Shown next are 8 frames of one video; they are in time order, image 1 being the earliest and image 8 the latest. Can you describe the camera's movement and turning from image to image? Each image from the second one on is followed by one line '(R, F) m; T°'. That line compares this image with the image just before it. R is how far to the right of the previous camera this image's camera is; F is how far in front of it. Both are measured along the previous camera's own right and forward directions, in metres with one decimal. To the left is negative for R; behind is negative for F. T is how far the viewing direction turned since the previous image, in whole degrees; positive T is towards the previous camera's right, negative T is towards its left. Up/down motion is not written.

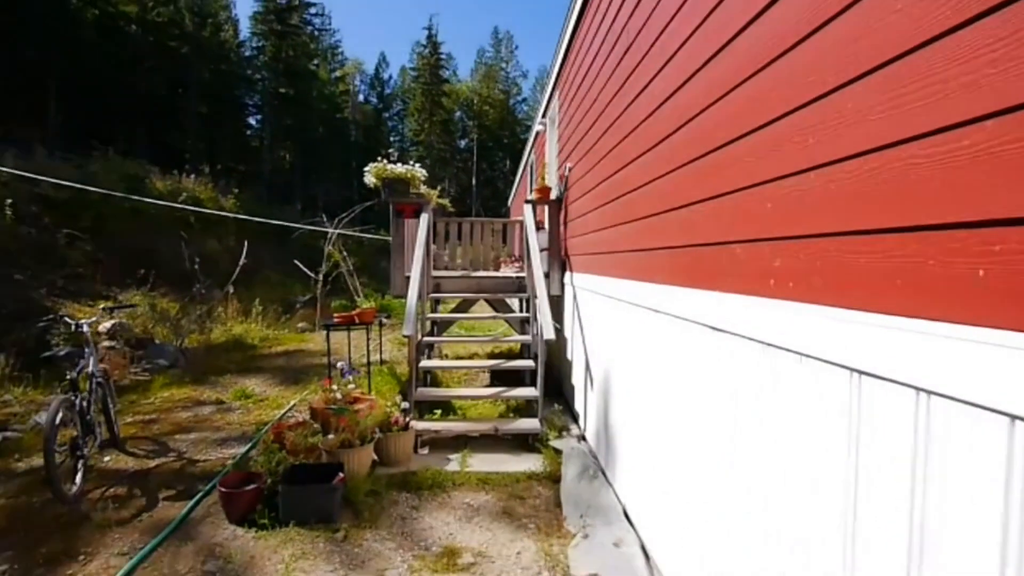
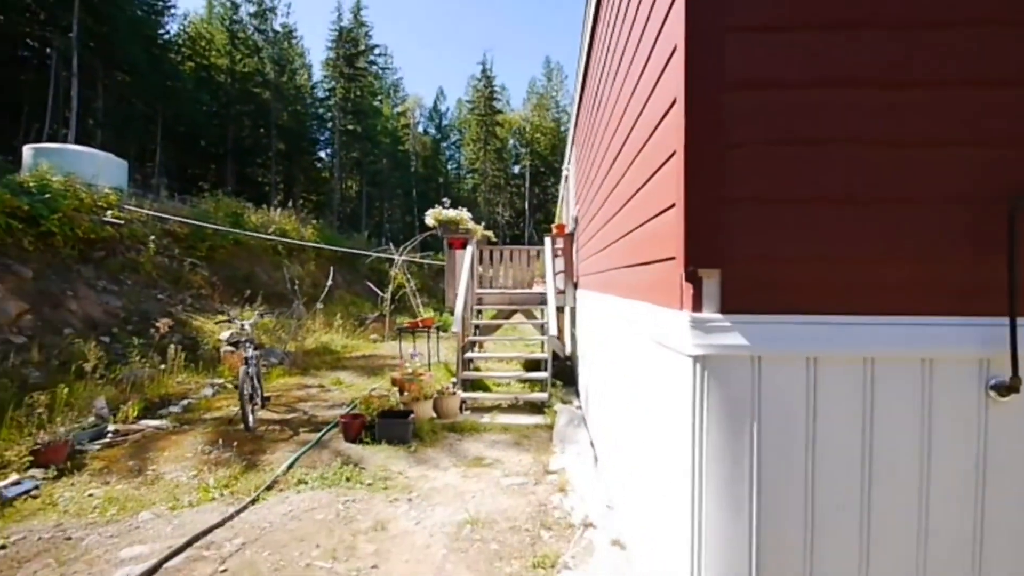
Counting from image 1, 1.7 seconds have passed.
(+0.6, -1.9) m; -7°
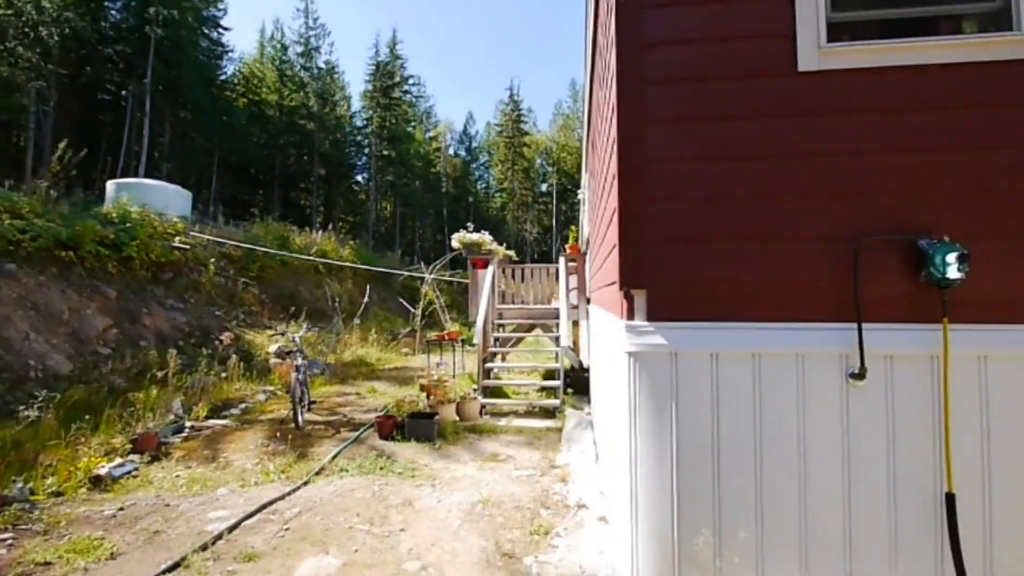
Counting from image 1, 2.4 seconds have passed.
(+0.3, -0.7) m; -4°
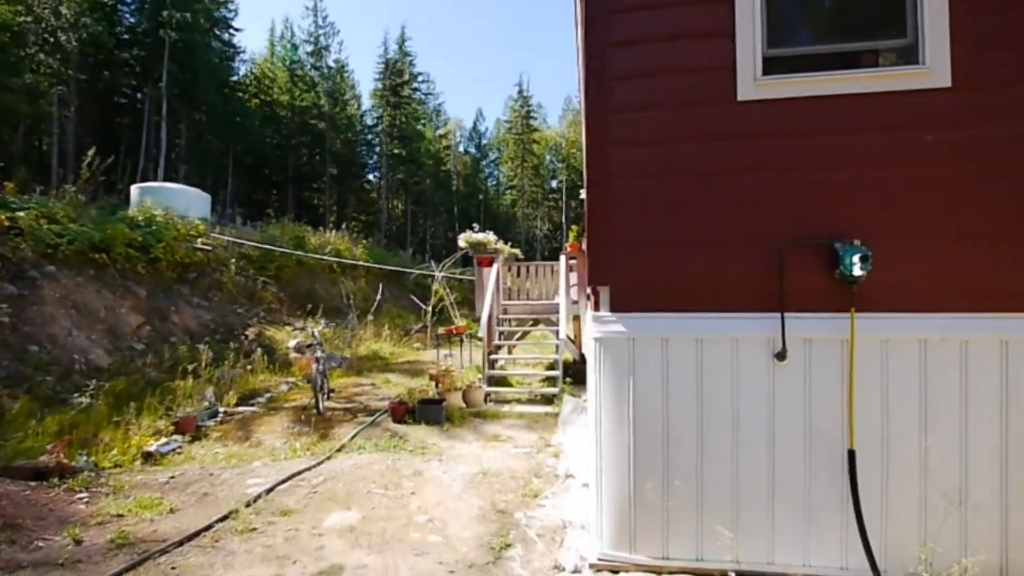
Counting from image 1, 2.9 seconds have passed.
(+0.2, -0.5) m; -1°
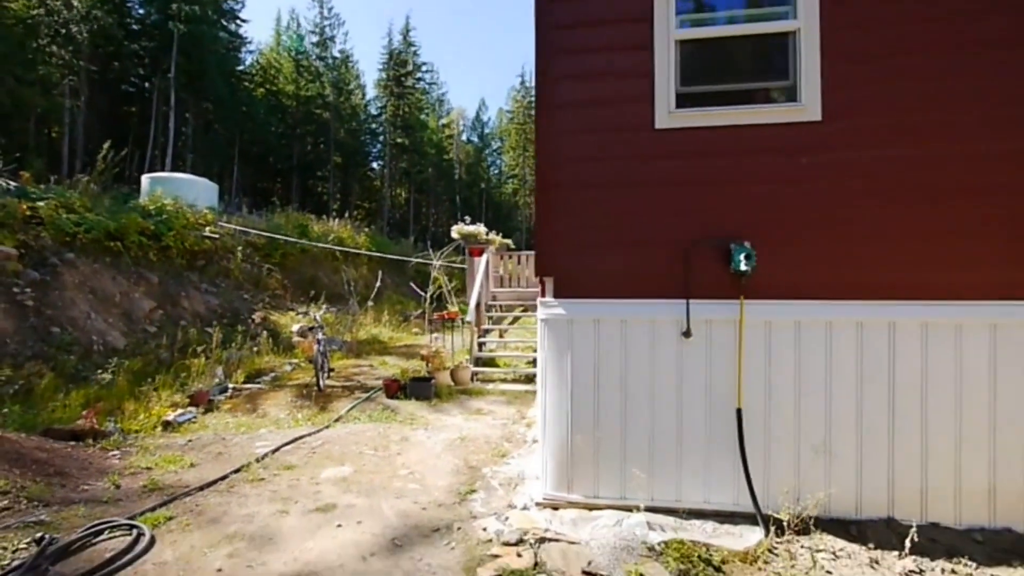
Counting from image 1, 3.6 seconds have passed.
(+0.3, -0.6) m; 0°
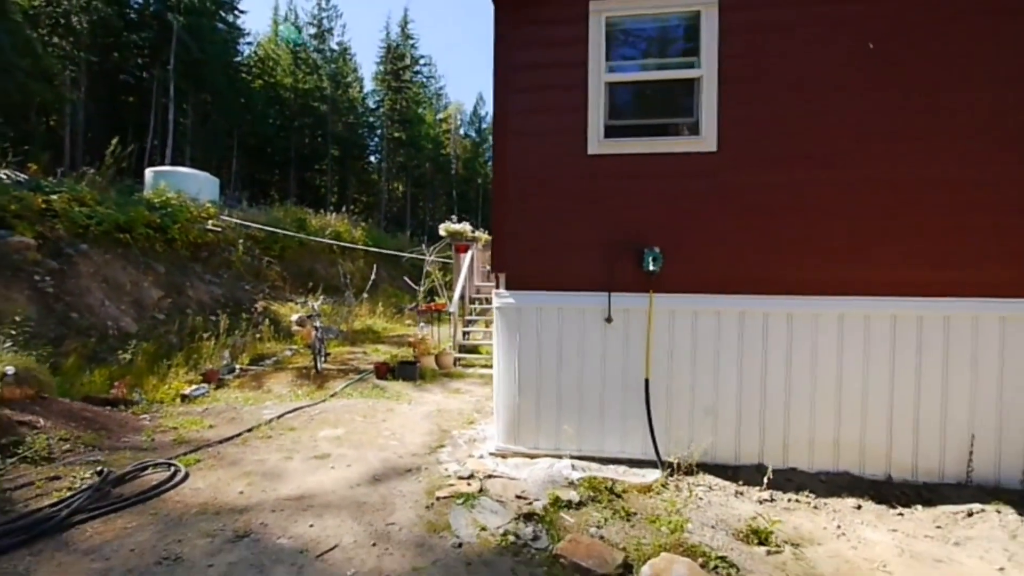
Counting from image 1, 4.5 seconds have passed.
(+0.4, -0.9) m; 0°
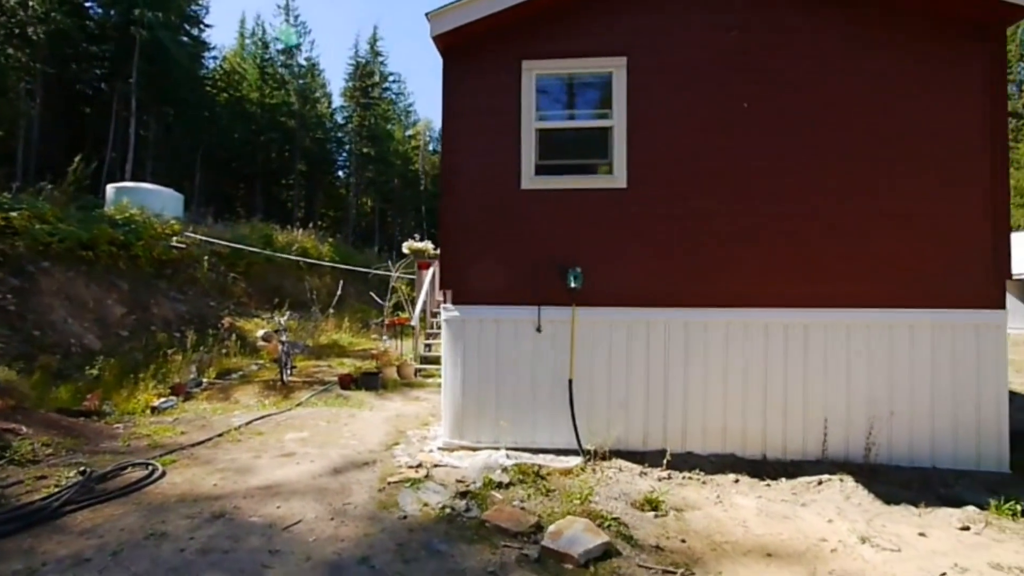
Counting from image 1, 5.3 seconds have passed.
(+0.3, -0.8) m; +4°
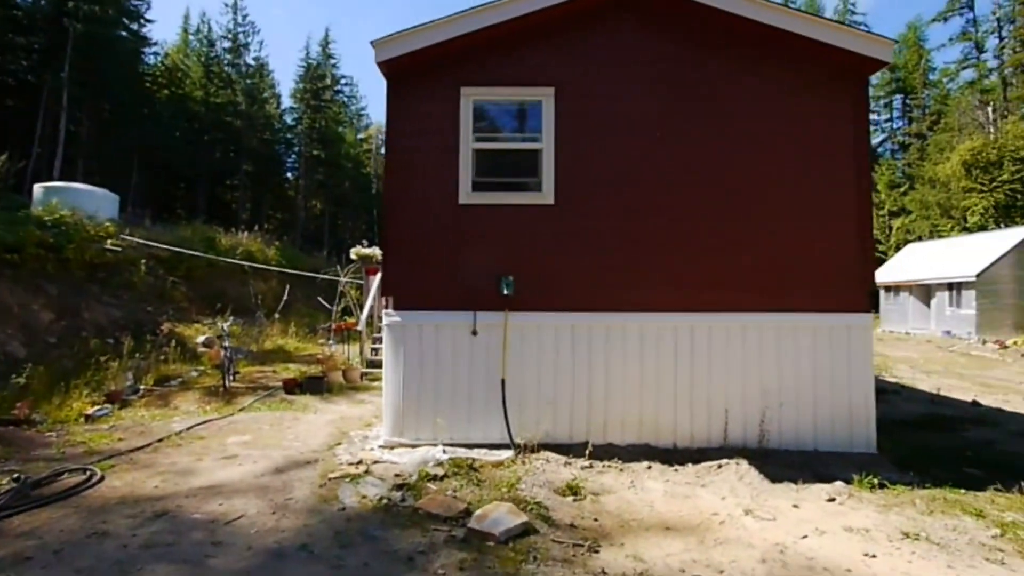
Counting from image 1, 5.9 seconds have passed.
(+0.3, -0.5) m; +5°
